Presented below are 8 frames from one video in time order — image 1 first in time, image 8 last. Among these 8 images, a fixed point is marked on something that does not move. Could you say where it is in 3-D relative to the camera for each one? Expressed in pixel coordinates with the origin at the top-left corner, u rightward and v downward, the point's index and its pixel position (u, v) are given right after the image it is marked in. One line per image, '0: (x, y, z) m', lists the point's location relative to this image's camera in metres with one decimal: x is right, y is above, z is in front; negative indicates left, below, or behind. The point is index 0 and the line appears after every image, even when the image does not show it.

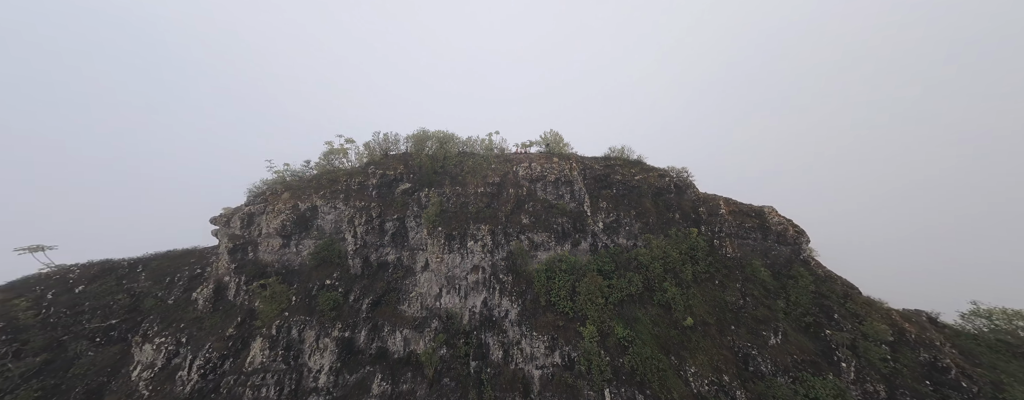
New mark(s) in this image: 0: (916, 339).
0: (+28.6, -9.7, +20.1) m
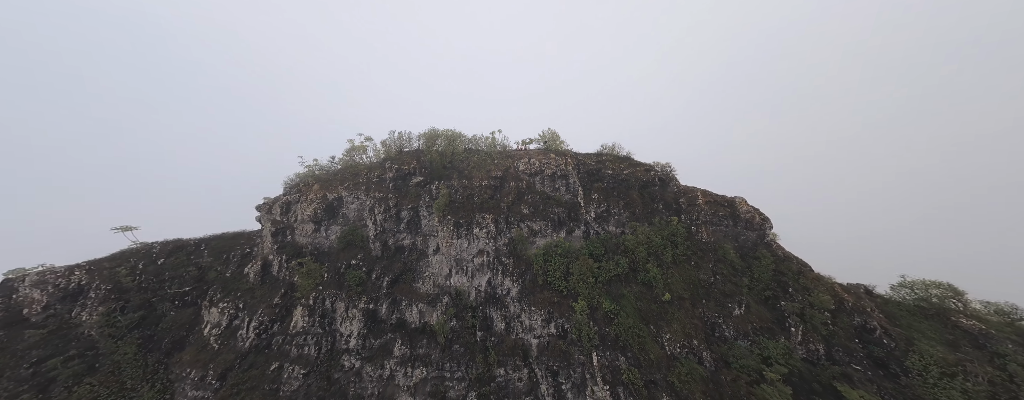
0: (+28.7, -8.9, +23.9) m
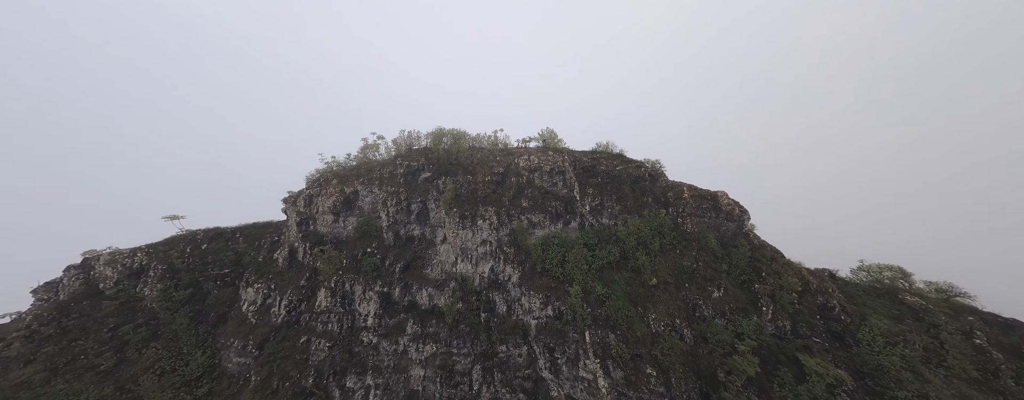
0: (+28.8, -8.3, +26.8) m
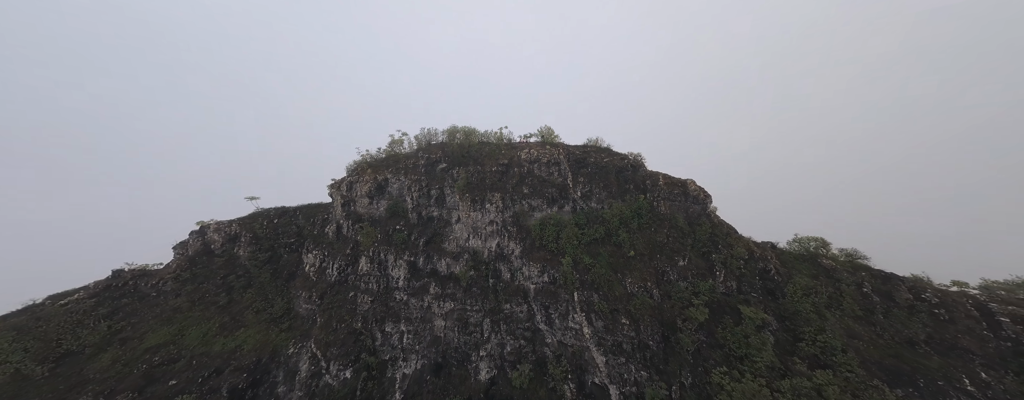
0: (+29.2, -6.6, +33.6) m
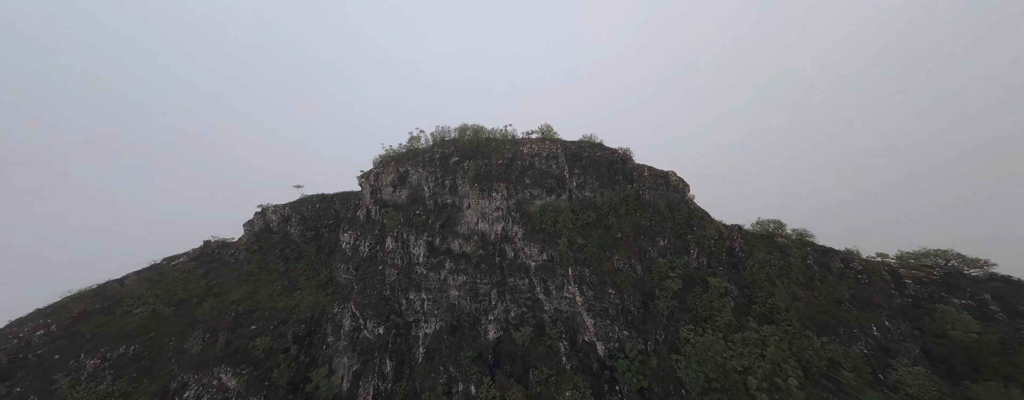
0: (+29.7, -5.0, +39.4) m
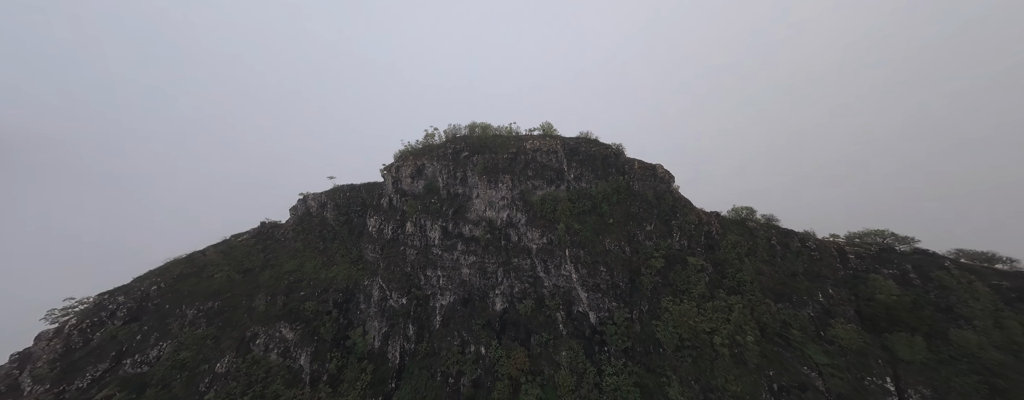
0: (+30.3, -3.3, +44.7) m
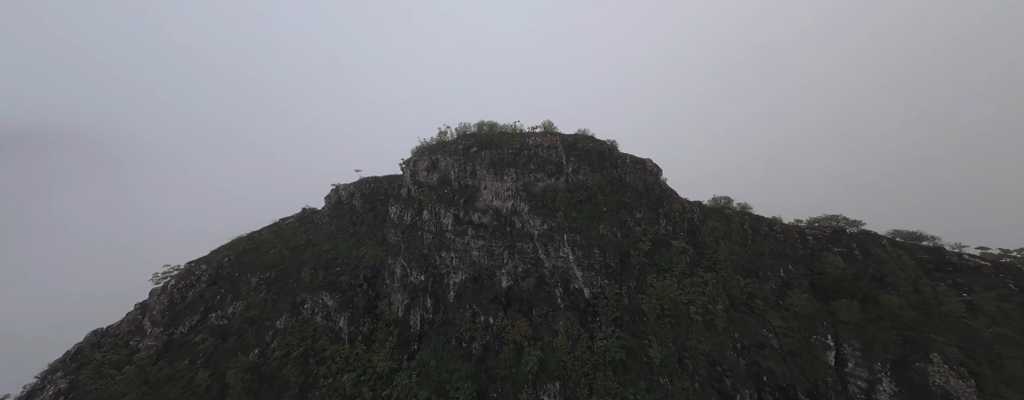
0: (+31.1, -1.6, +50.2) m
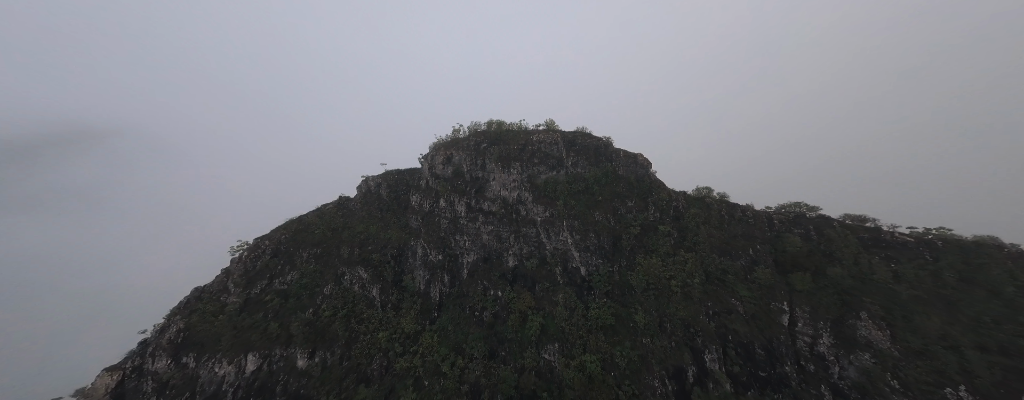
0: (+32.2, +0.4, +56.4) m
